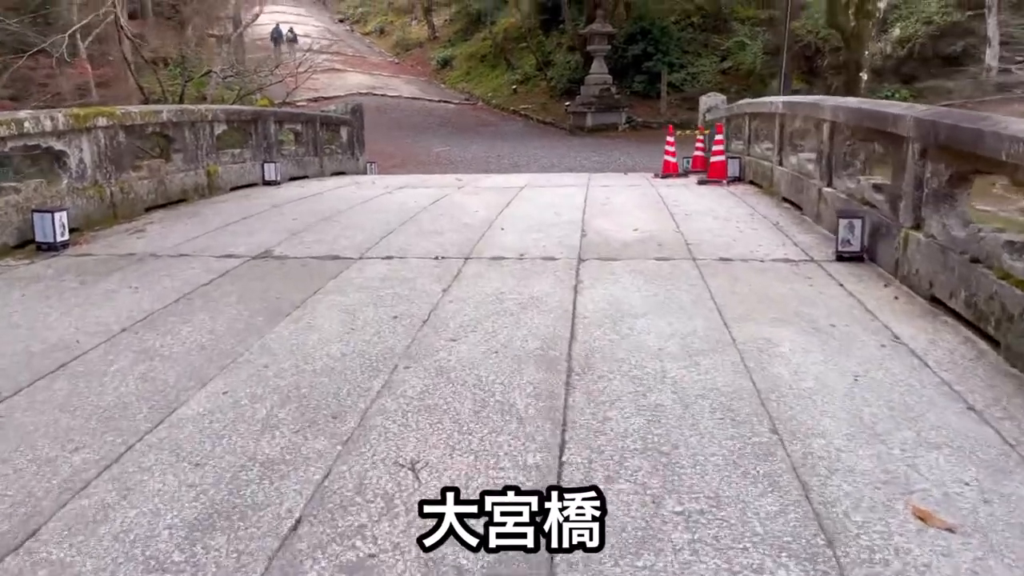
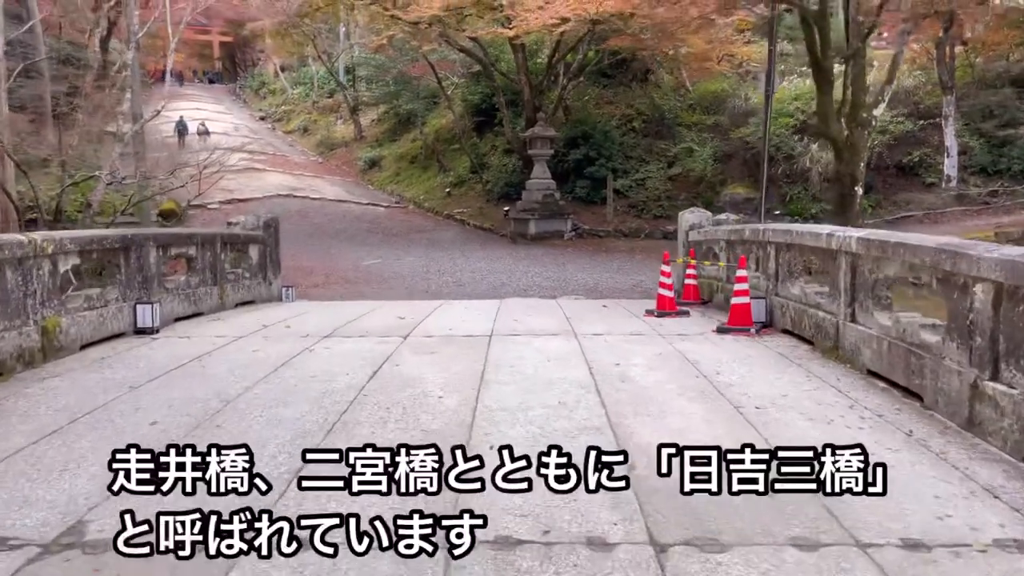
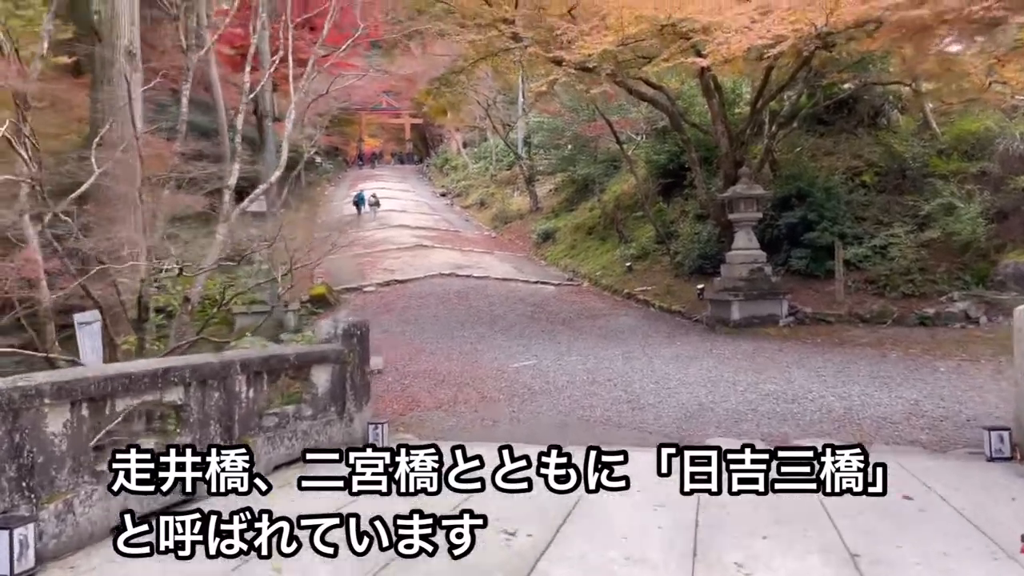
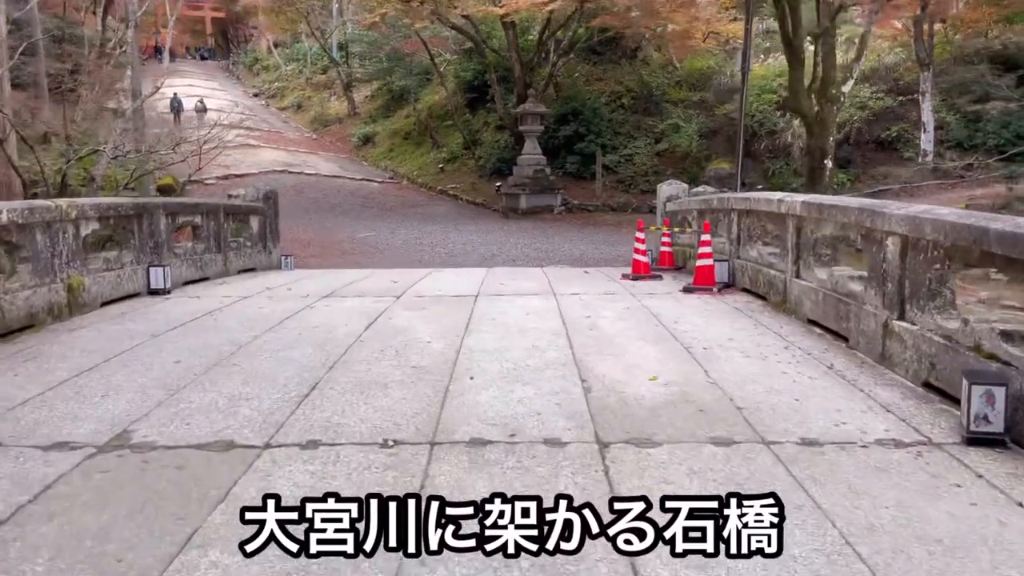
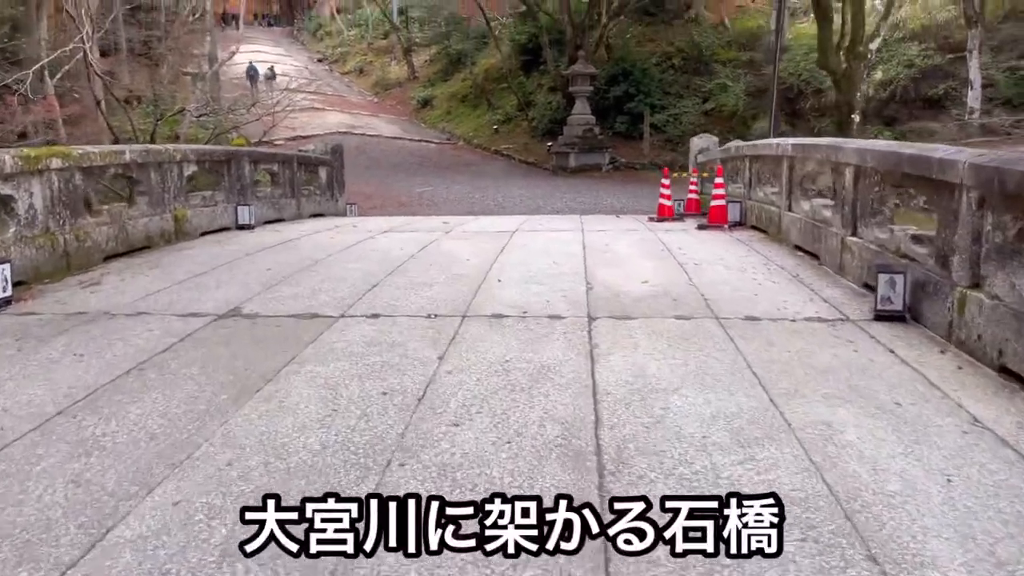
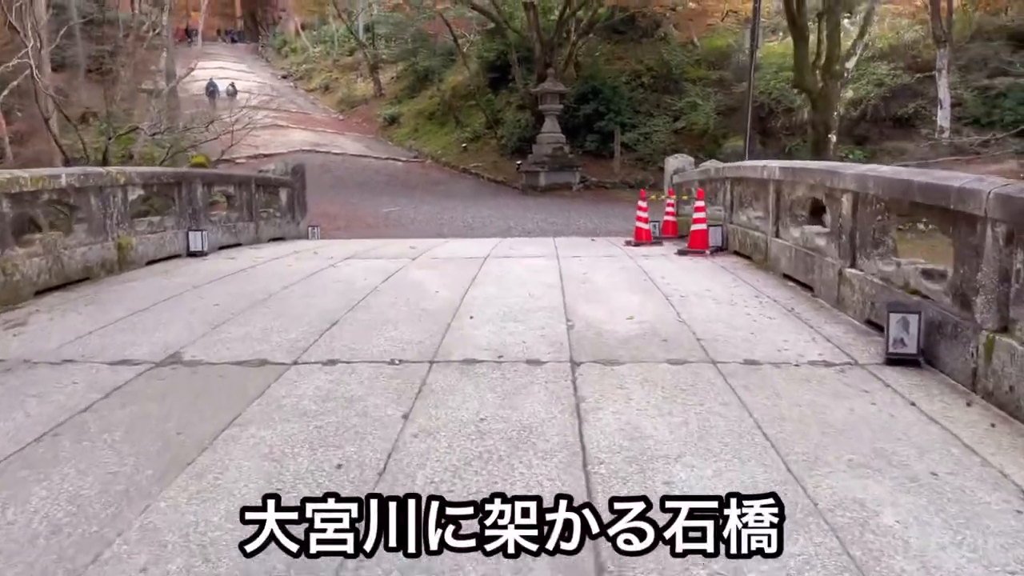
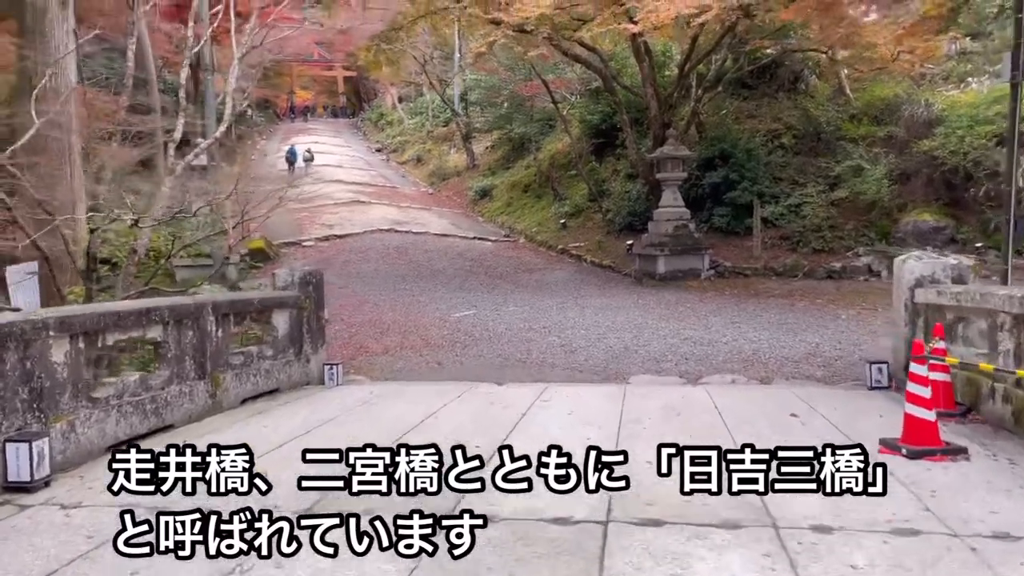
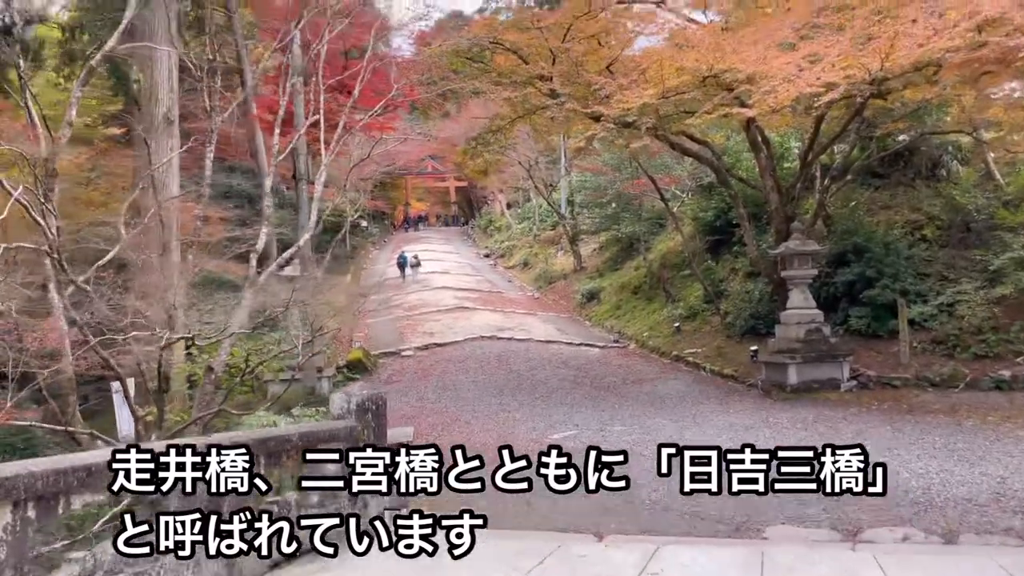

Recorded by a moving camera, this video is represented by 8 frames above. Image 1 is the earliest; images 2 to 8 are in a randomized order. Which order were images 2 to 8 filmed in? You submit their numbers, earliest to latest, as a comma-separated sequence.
5, 6, 4, 2, 7, 3, 8
